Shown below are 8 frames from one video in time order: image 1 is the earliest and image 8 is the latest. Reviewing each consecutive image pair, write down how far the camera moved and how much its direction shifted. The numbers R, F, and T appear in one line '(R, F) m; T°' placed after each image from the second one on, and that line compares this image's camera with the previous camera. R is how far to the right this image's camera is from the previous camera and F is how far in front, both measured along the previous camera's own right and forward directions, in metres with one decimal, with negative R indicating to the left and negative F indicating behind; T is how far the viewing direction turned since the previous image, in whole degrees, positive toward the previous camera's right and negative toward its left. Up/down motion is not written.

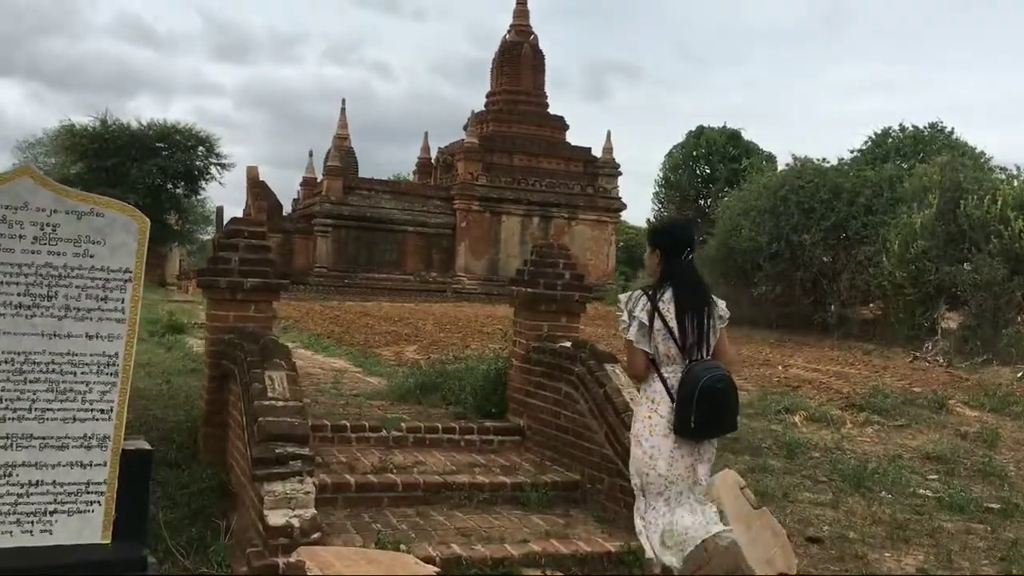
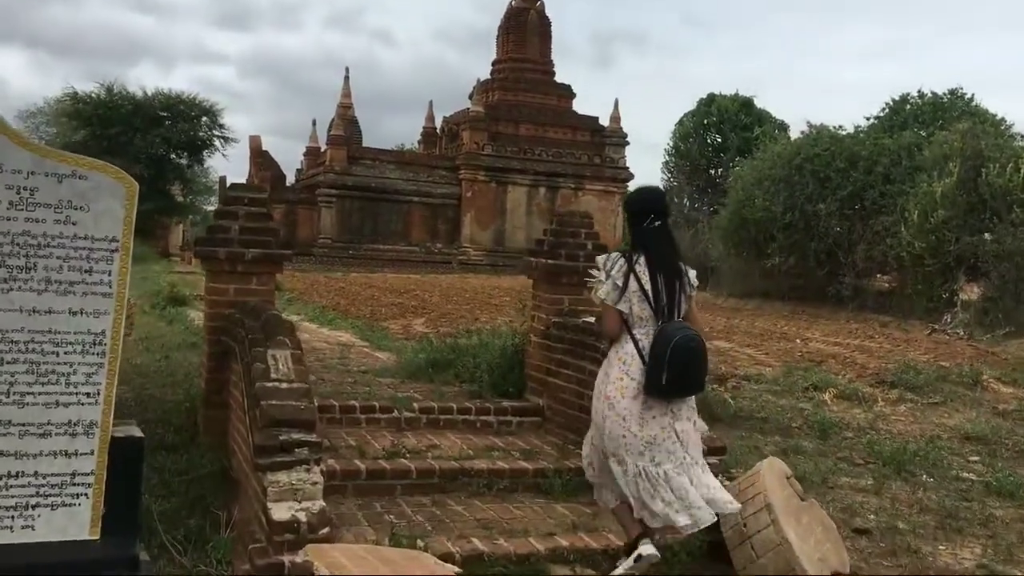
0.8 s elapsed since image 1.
(-0.1, +0.4) m; 0°
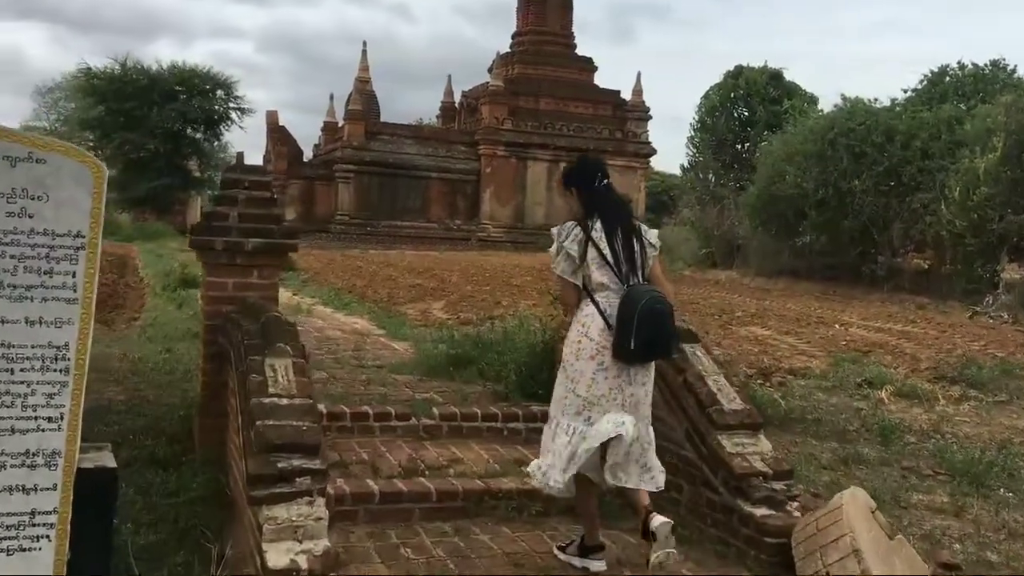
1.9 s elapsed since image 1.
(-0.1, +0.6) m; -1°
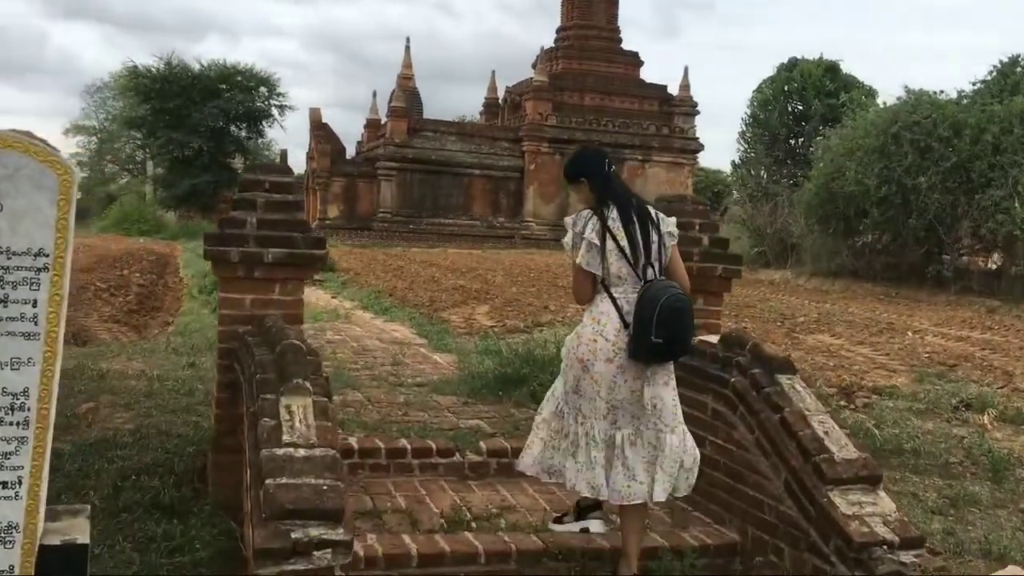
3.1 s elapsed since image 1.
(-0.1, +0.7) m; -2°
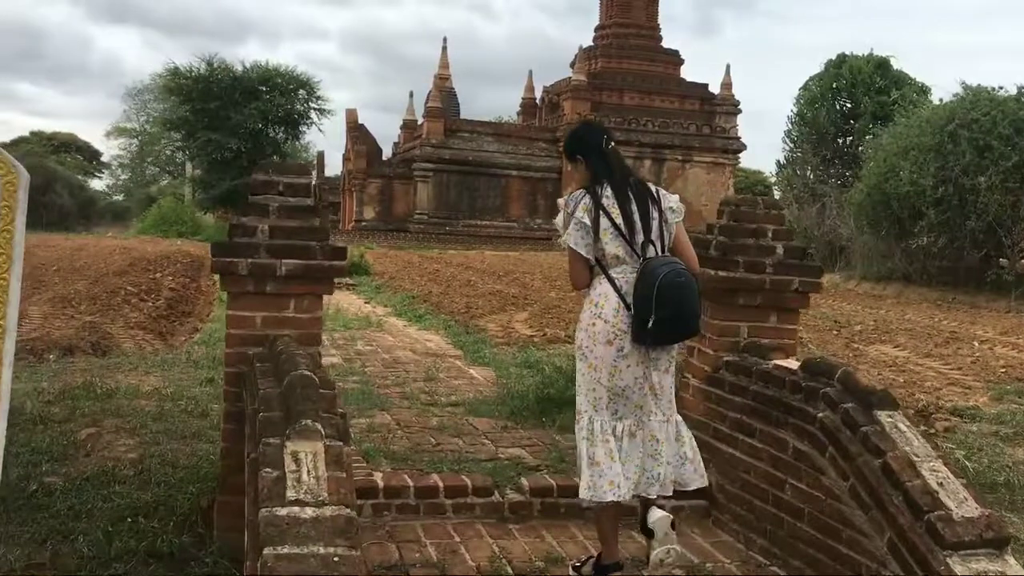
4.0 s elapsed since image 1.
(0.0, +0.6) m; -2°
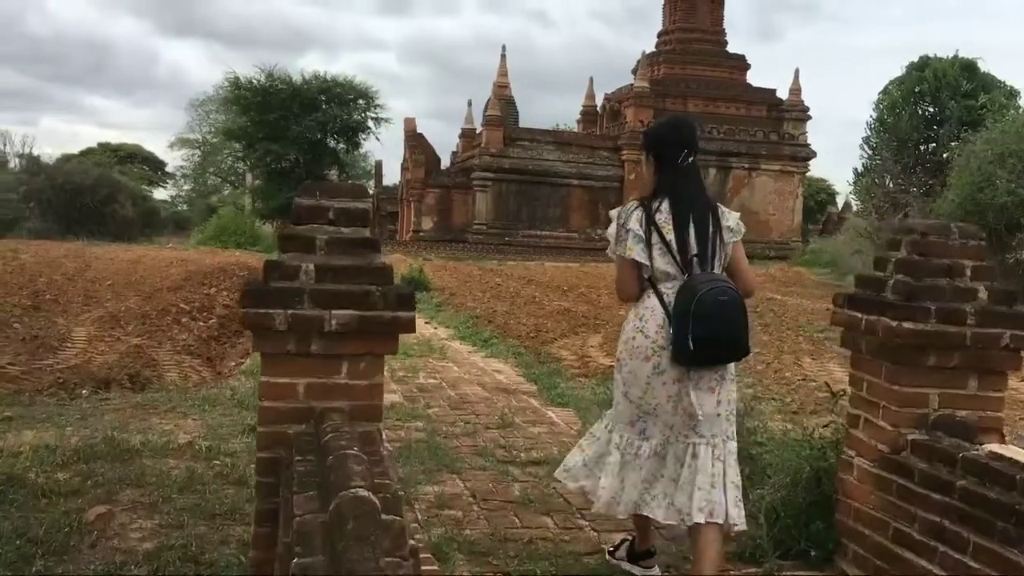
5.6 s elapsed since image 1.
(-0.2, +0.9) m; -3°
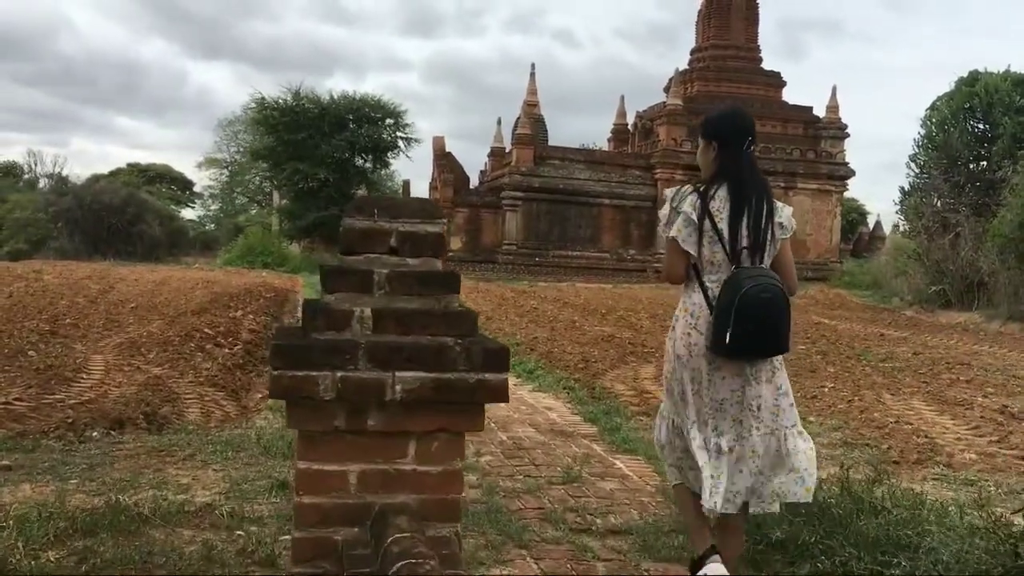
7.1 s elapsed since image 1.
(-0.2, +0.8) m; -1°
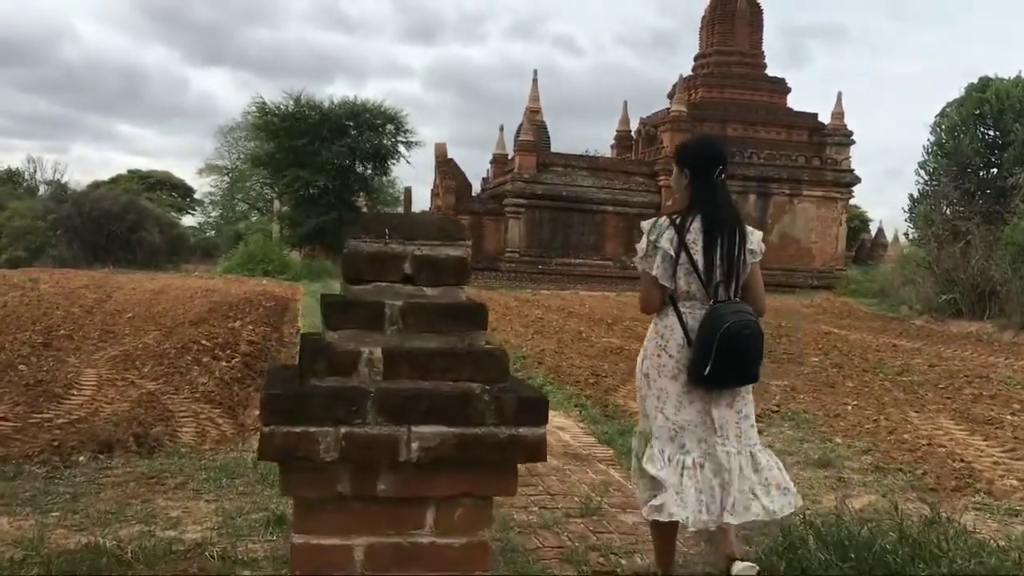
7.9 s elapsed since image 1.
(-0.1, +0.4) m; 0°
